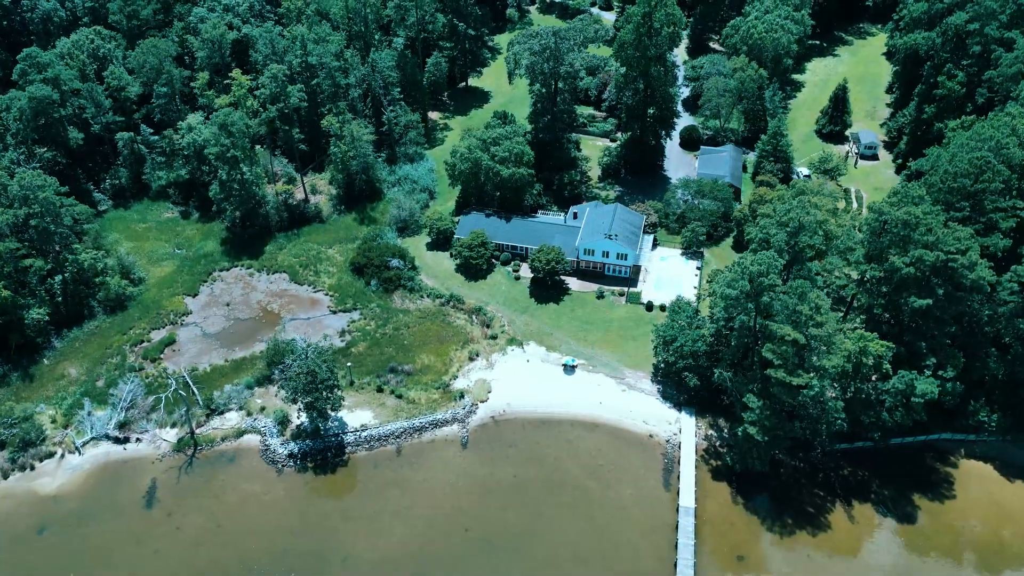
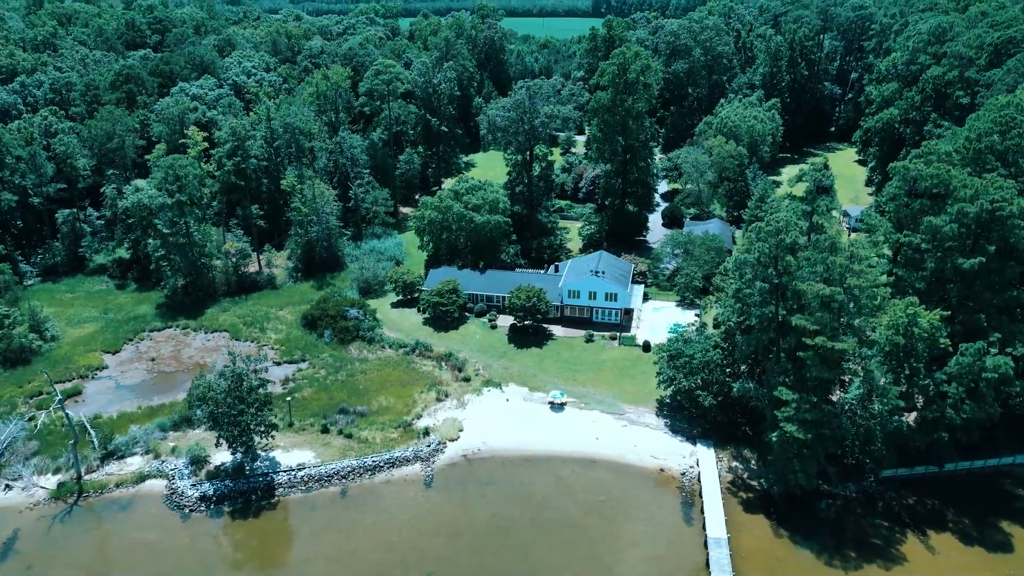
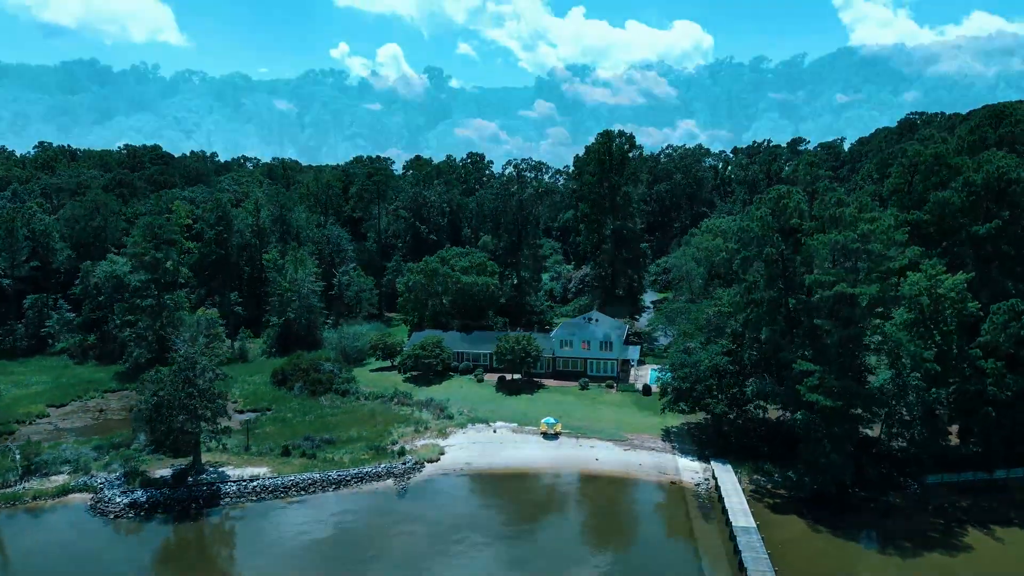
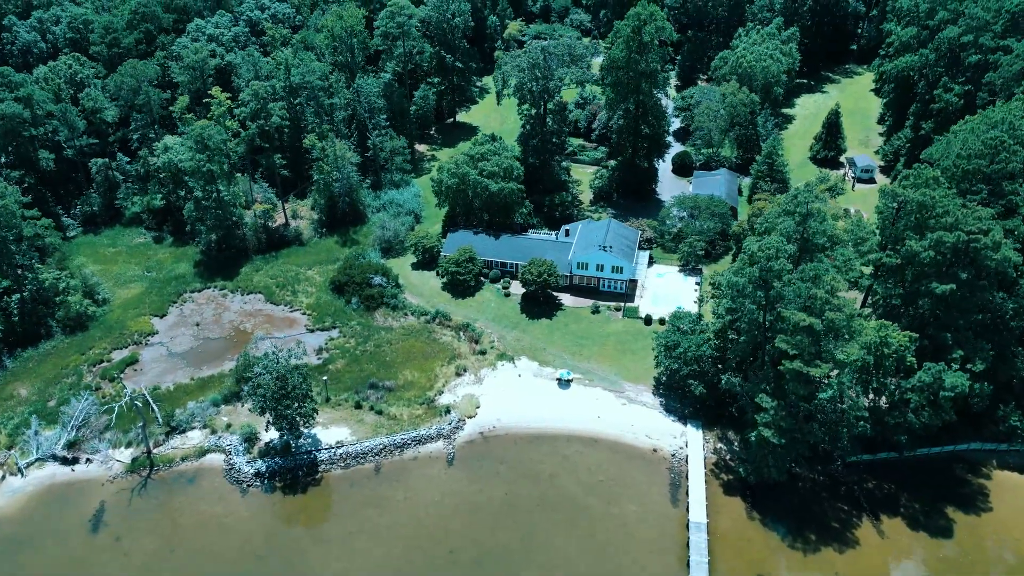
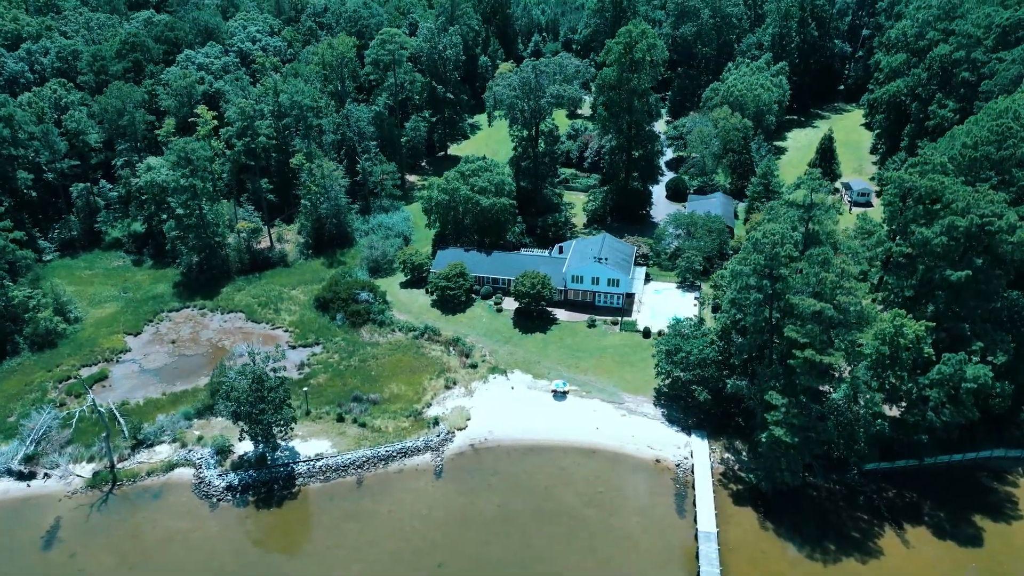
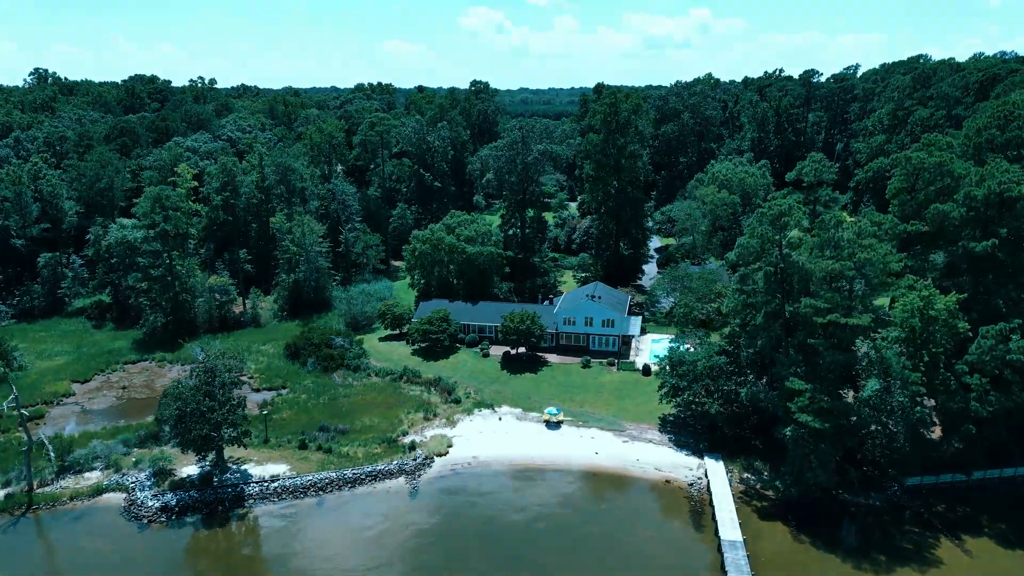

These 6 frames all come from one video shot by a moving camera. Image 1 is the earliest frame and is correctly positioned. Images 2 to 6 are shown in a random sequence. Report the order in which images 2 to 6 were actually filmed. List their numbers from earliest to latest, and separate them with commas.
4, 5, 2, 6, 3
